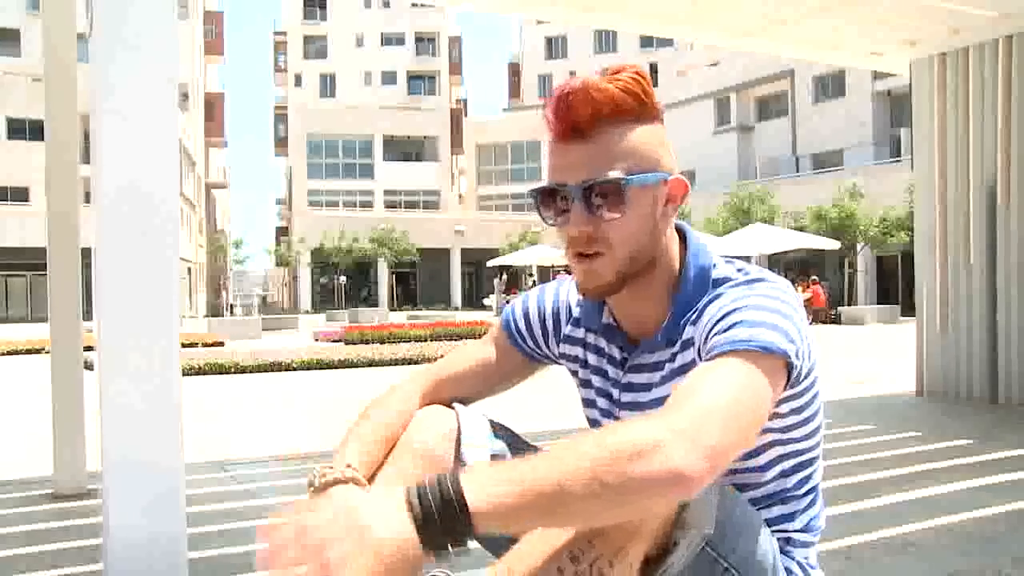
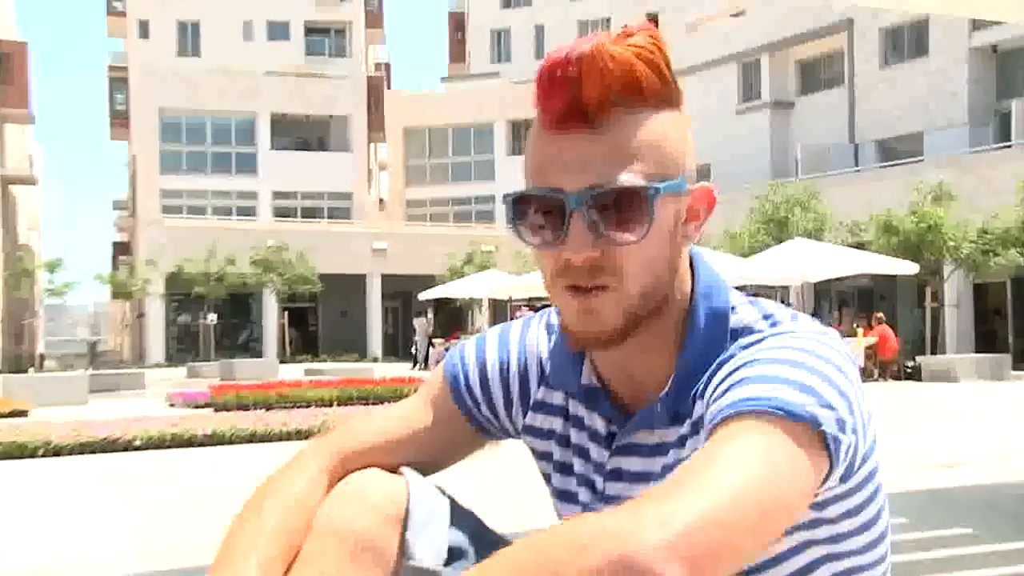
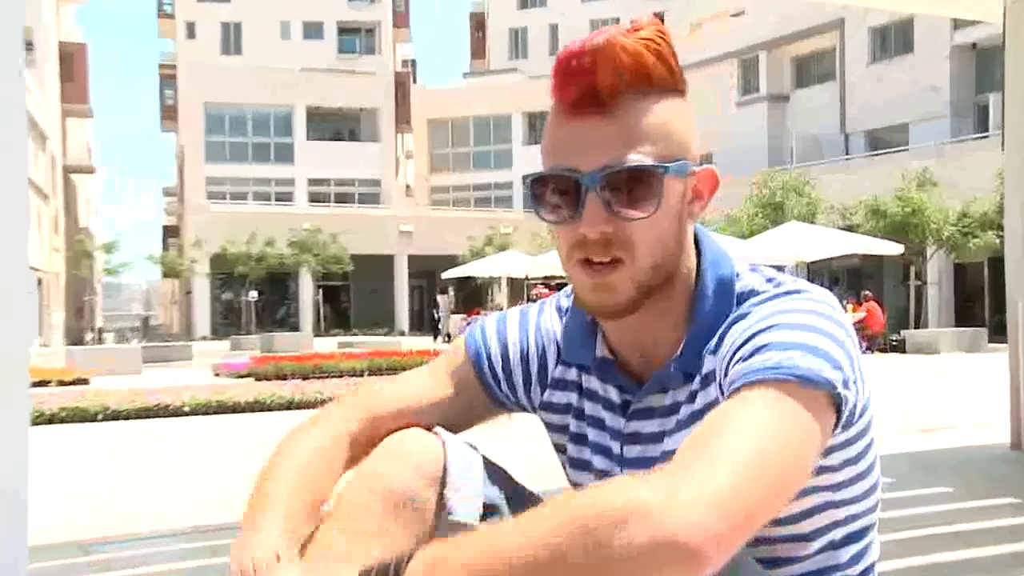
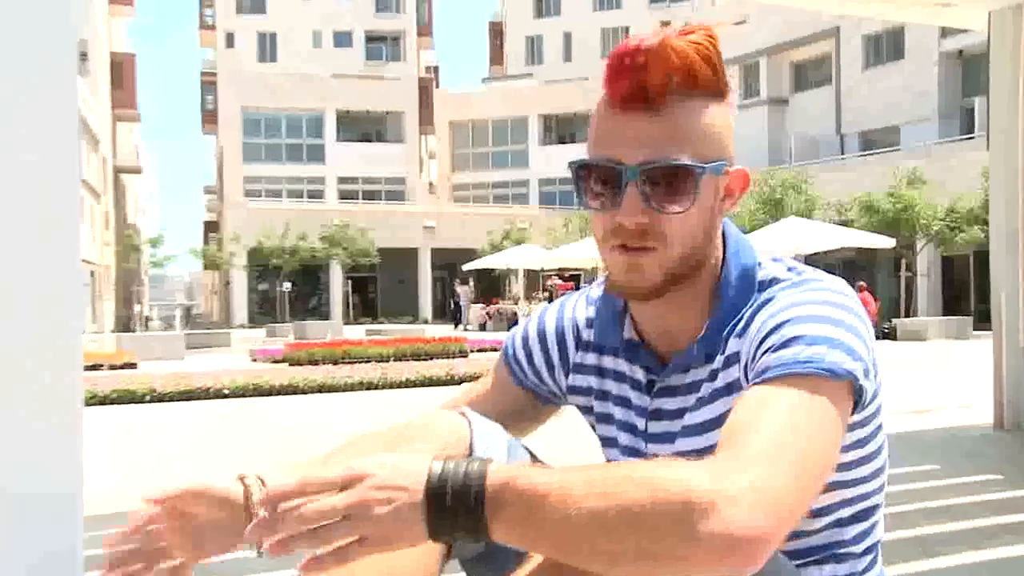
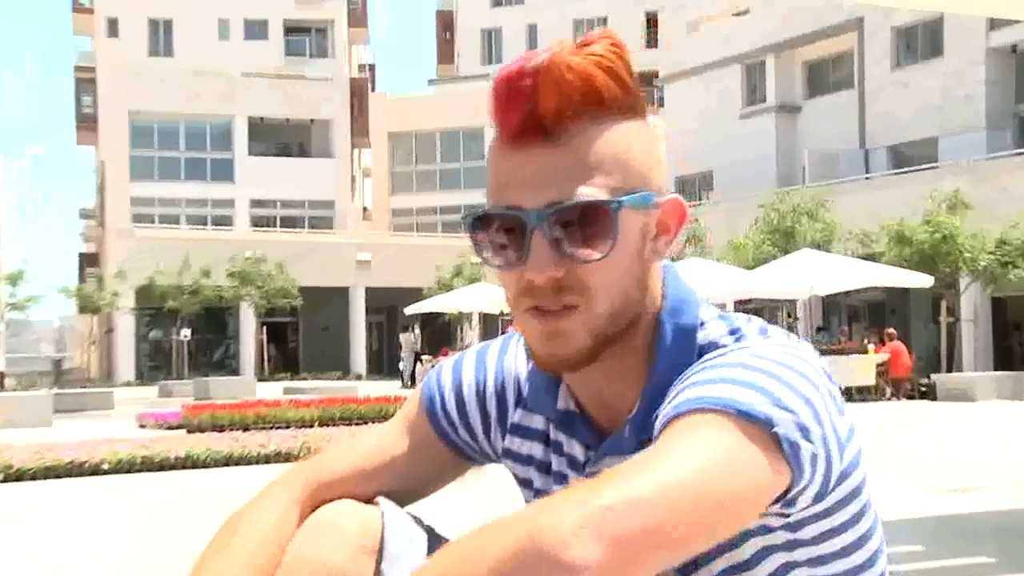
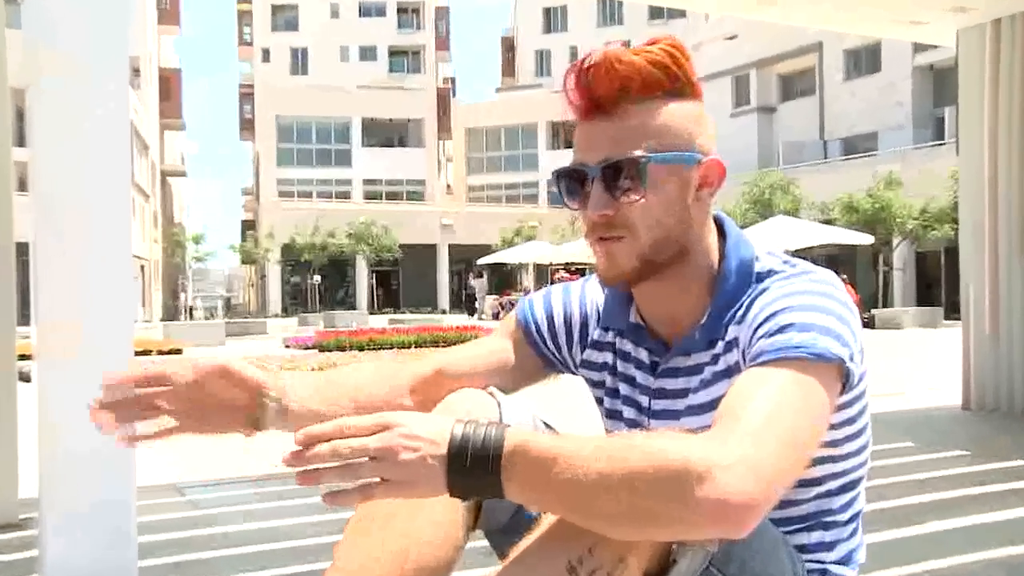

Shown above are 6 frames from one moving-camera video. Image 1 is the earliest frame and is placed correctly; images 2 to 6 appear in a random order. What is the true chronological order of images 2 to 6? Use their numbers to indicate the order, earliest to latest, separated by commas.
6, 4, 3, 2, 5
